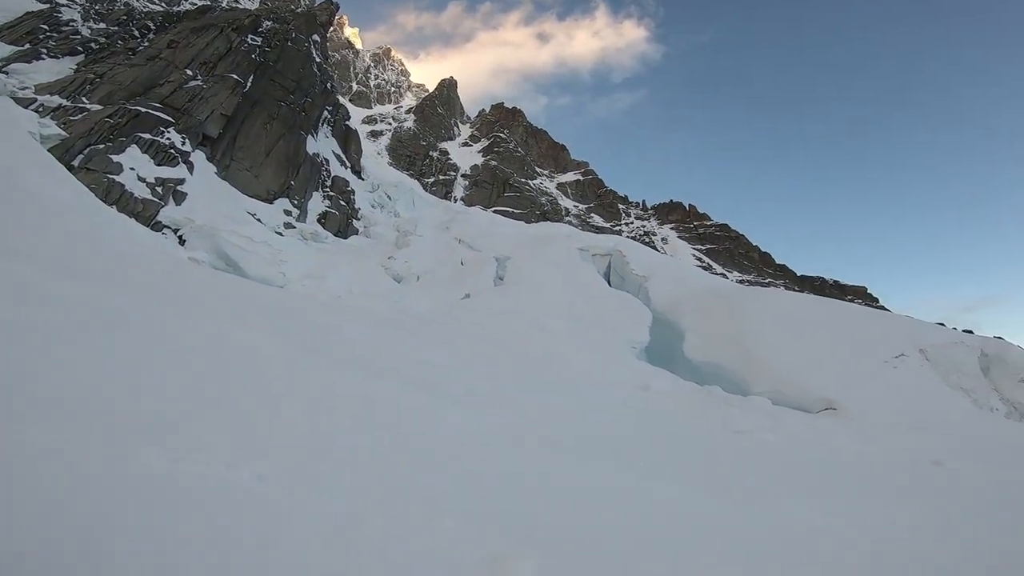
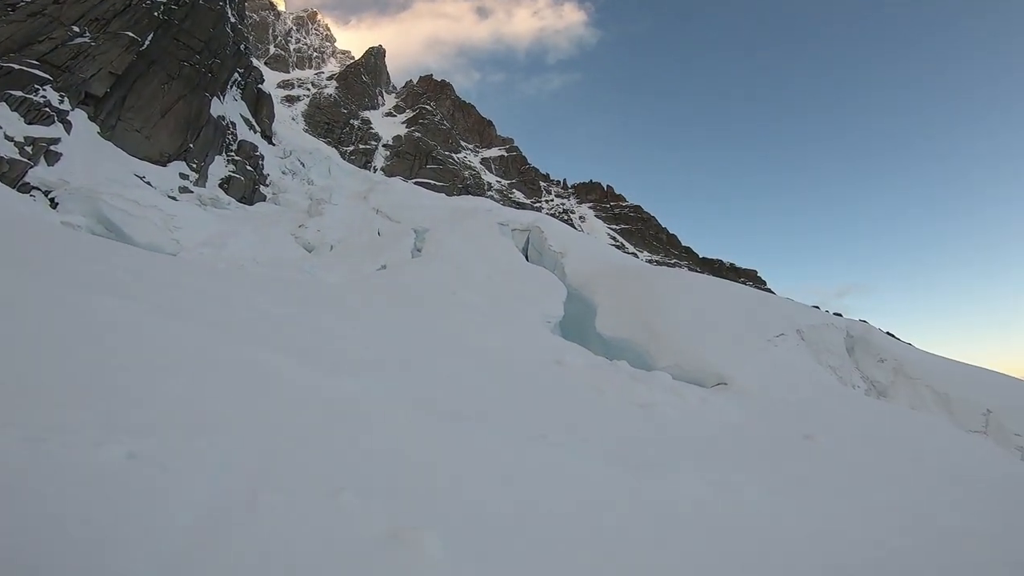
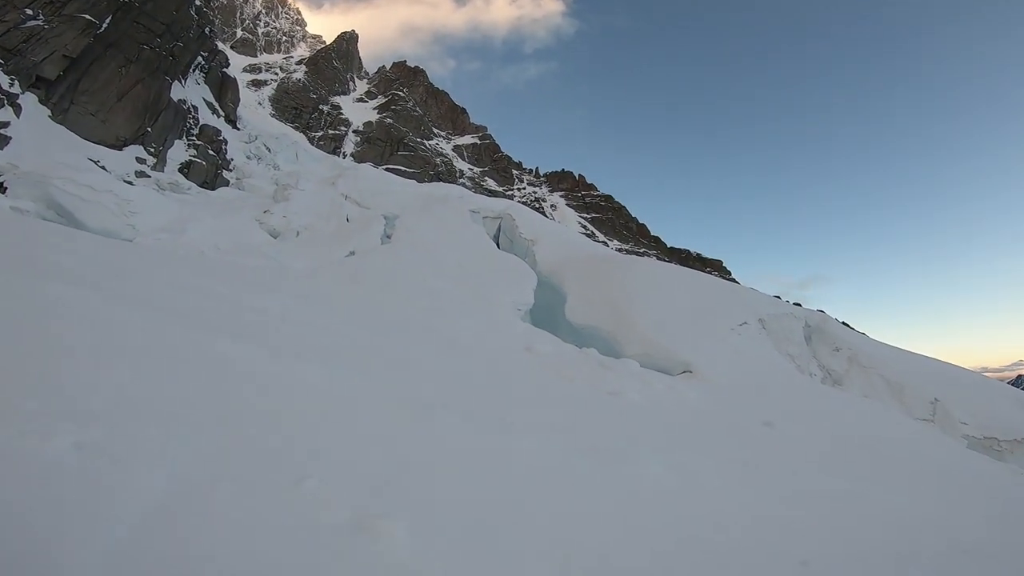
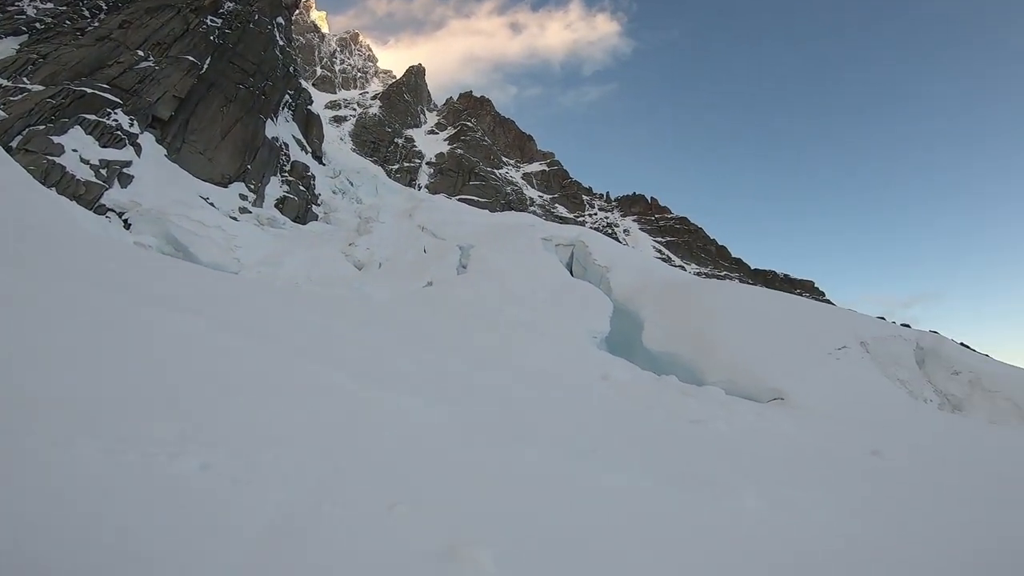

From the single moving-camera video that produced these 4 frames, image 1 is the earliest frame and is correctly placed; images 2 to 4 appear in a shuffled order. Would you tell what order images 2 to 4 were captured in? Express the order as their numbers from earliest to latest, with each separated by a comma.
4, 2, 3
